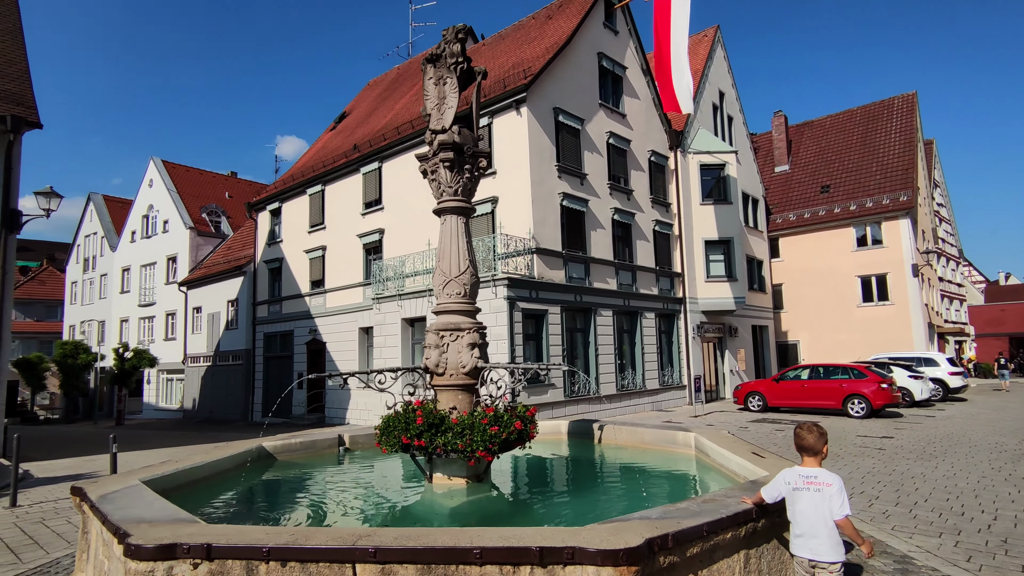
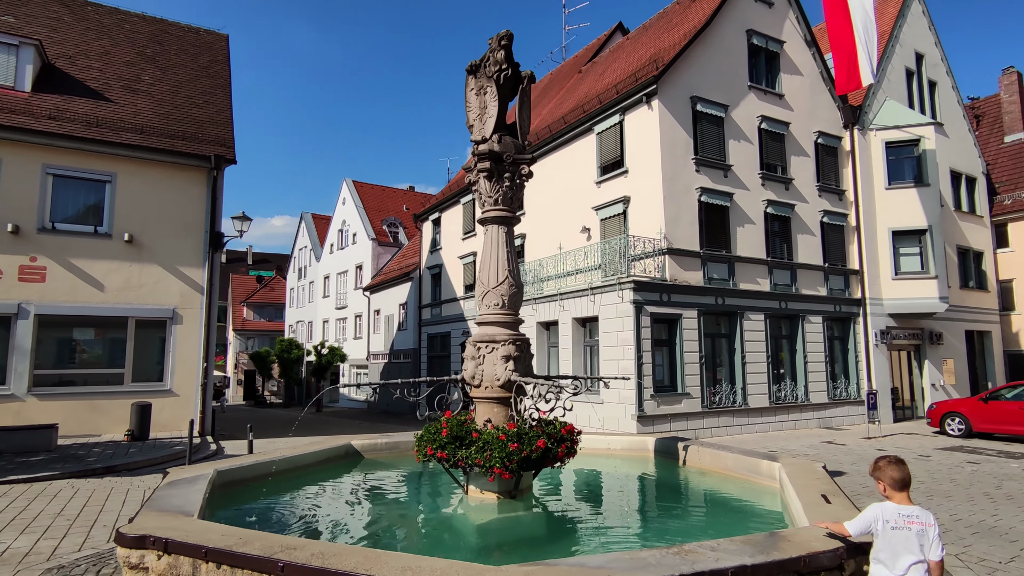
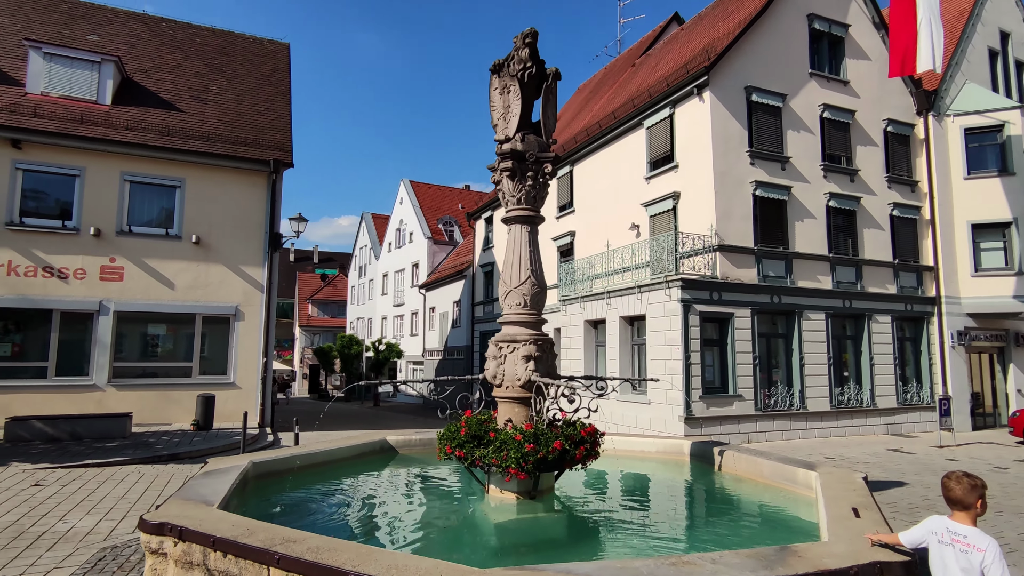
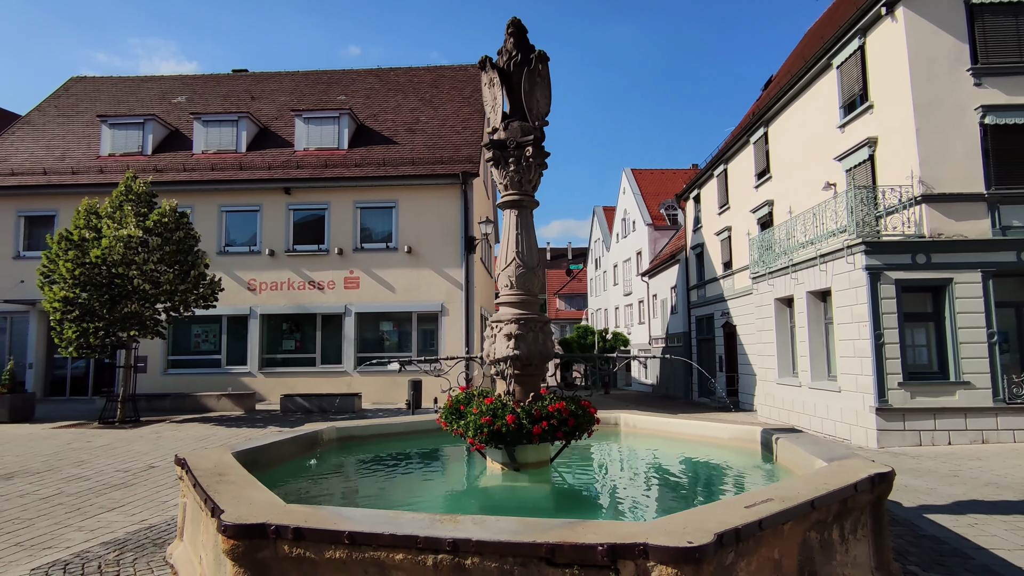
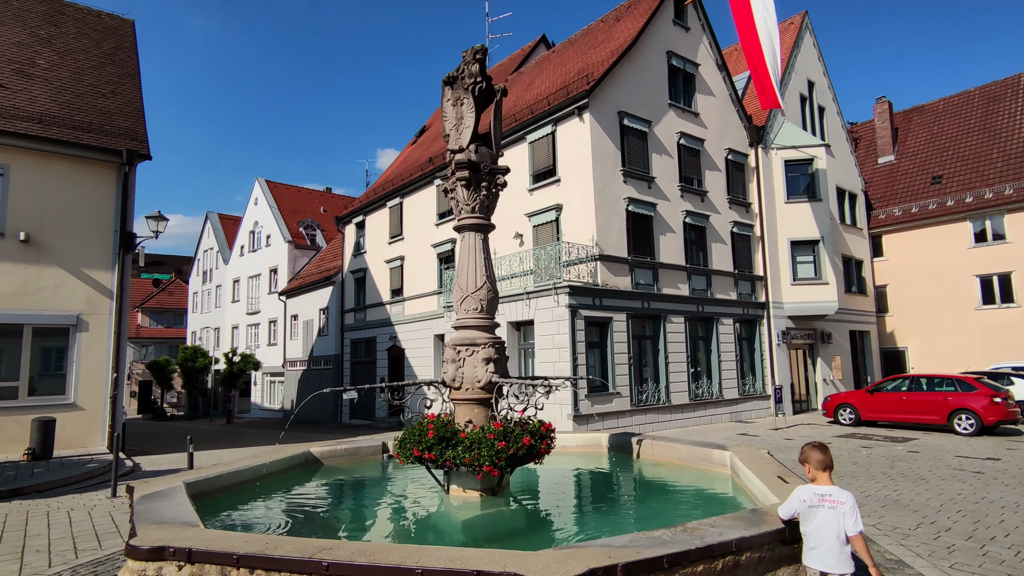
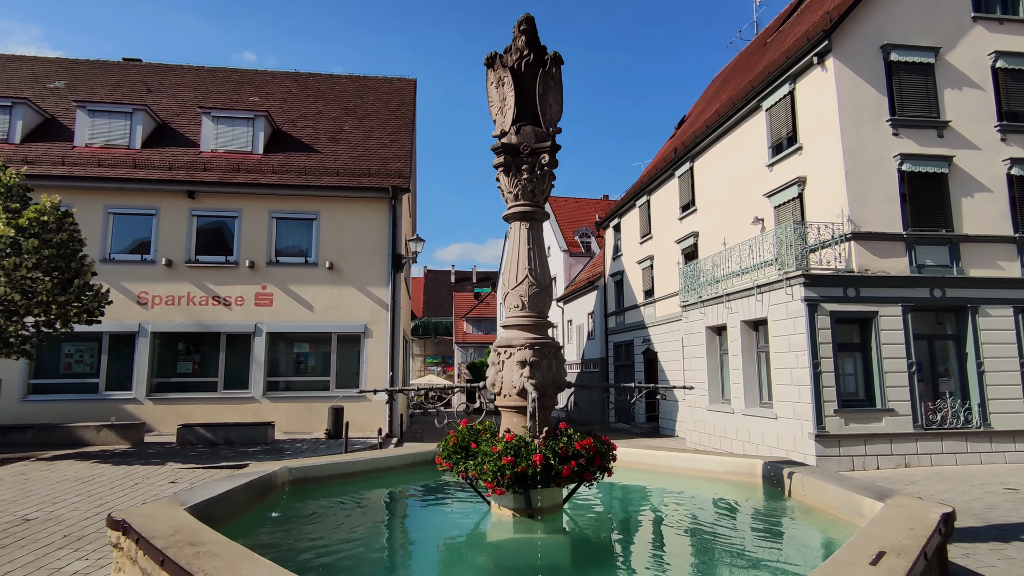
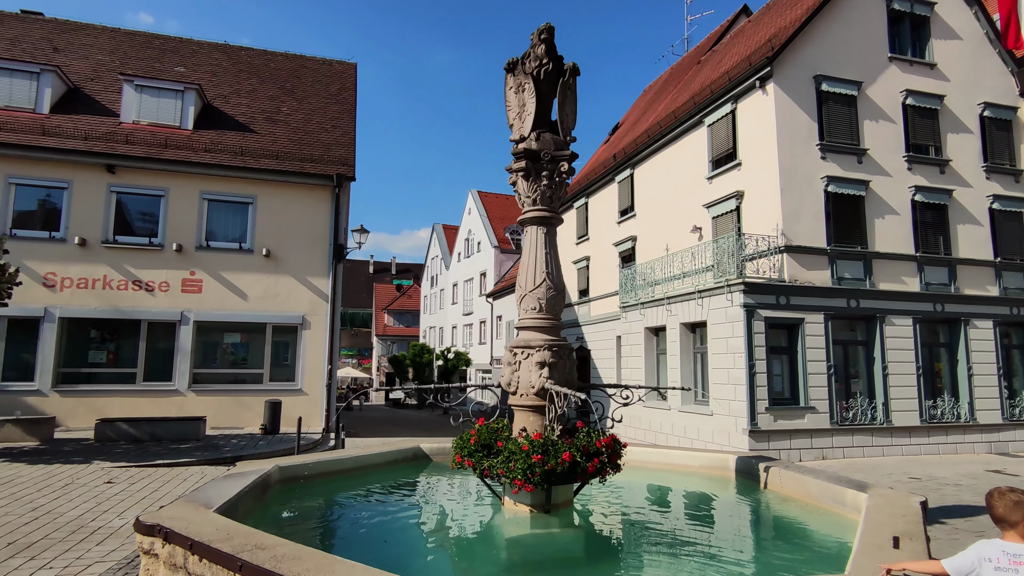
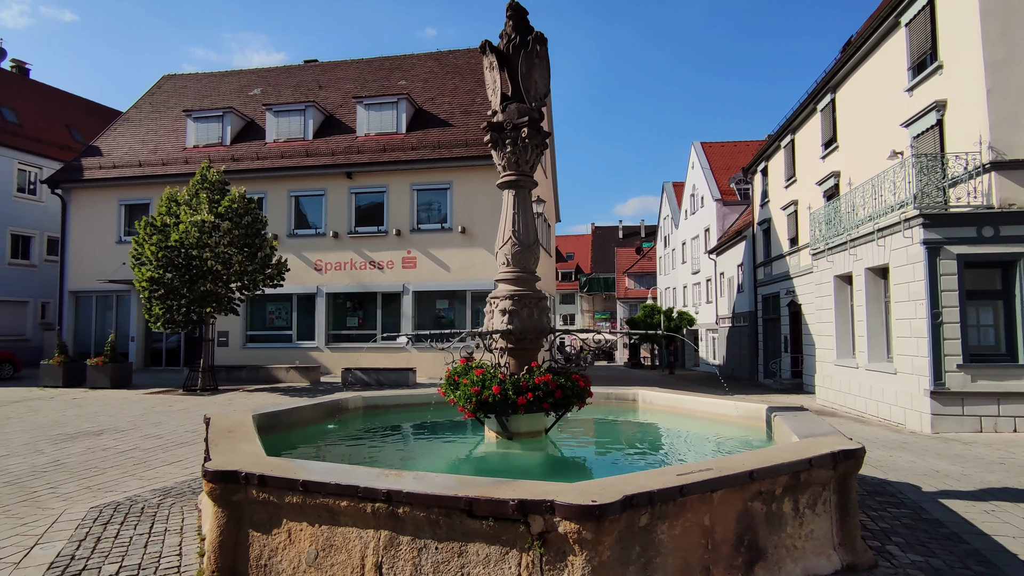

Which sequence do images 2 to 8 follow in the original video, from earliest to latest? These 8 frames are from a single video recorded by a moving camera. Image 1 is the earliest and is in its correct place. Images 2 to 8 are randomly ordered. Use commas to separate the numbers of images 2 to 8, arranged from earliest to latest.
5, 2, 3, 7, 6, 4, 8
